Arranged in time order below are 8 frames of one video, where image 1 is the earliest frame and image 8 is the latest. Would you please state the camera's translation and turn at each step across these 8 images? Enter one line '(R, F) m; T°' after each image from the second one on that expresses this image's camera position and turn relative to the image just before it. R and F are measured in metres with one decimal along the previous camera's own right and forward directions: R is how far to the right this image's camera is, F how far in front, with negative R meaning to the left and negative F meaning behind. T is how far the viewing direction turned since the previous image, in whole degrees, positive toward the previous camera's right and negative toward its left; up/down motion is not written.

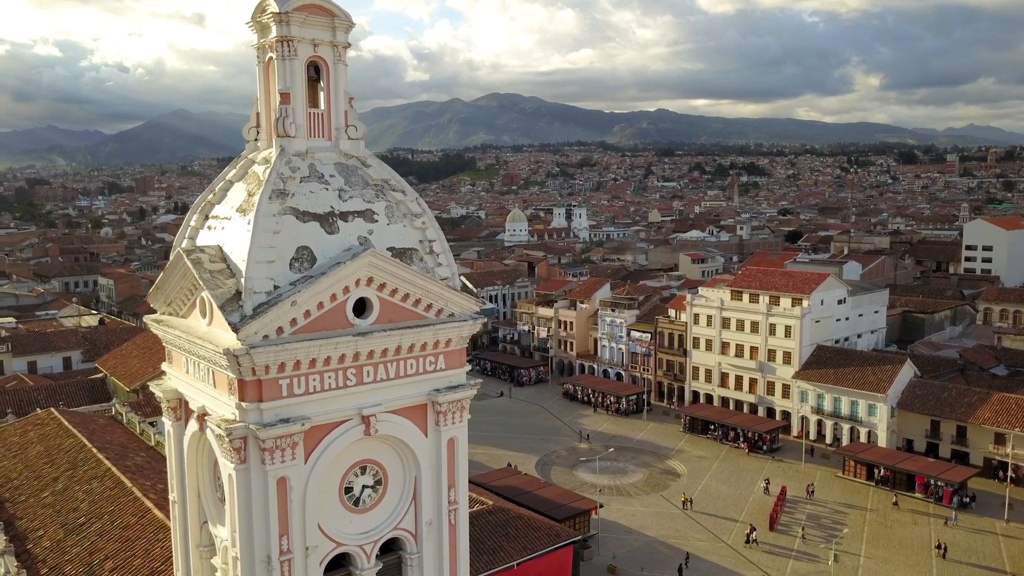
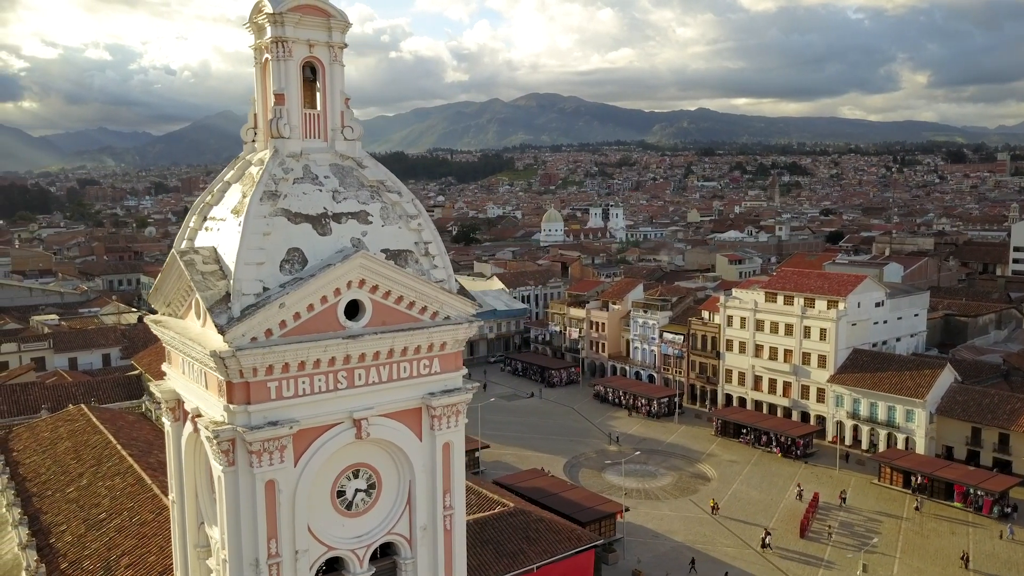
(+0.6, +0.2) m; -3°
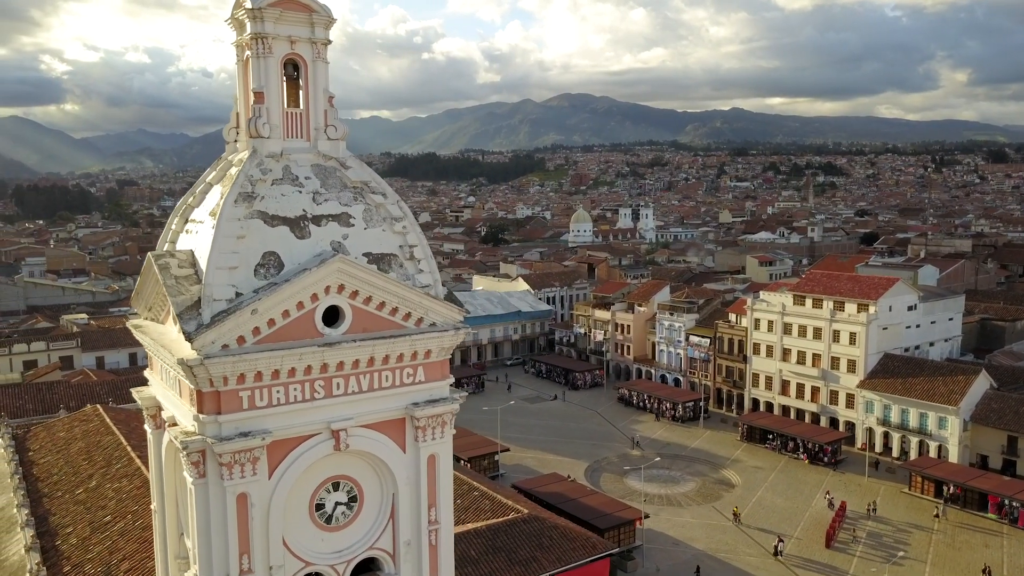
(+0.6, +0.5) m; -2°
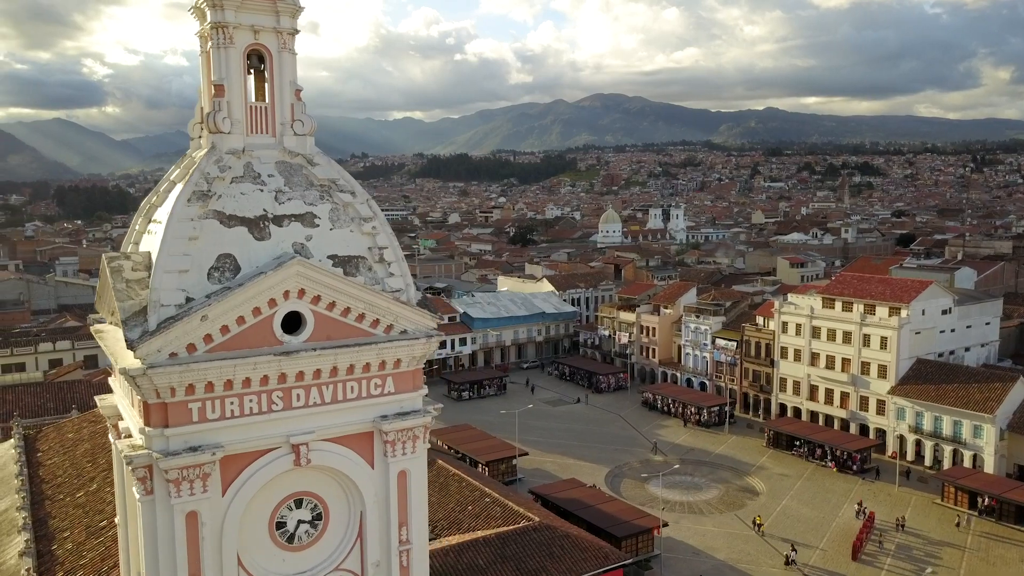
(+0.7, +0.7) m; -2°
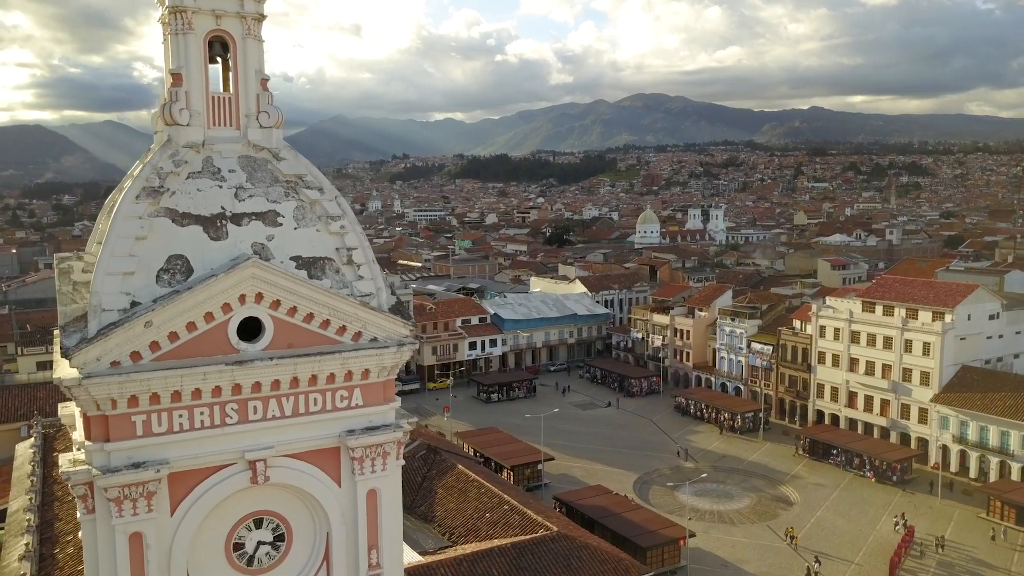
(+0.7, +0.8) m; -3°
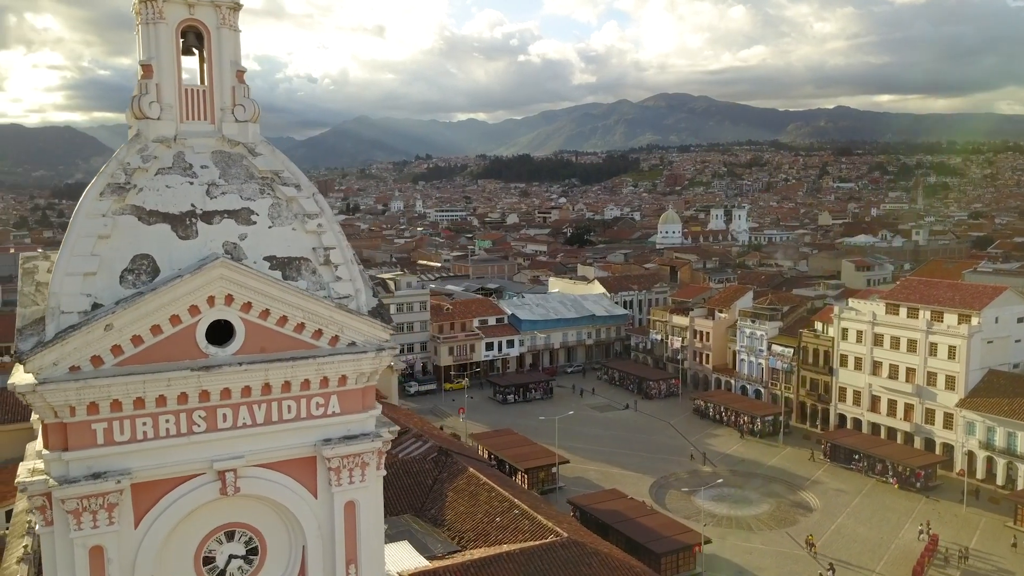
(+0.4, +0.5) m; -2°
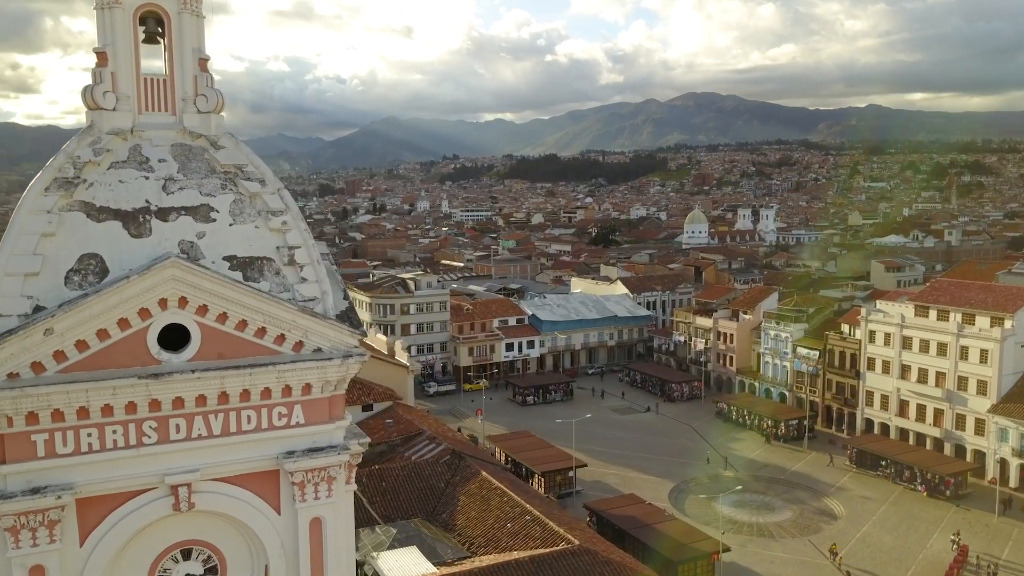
(+0.5, +0.7) m; -2°
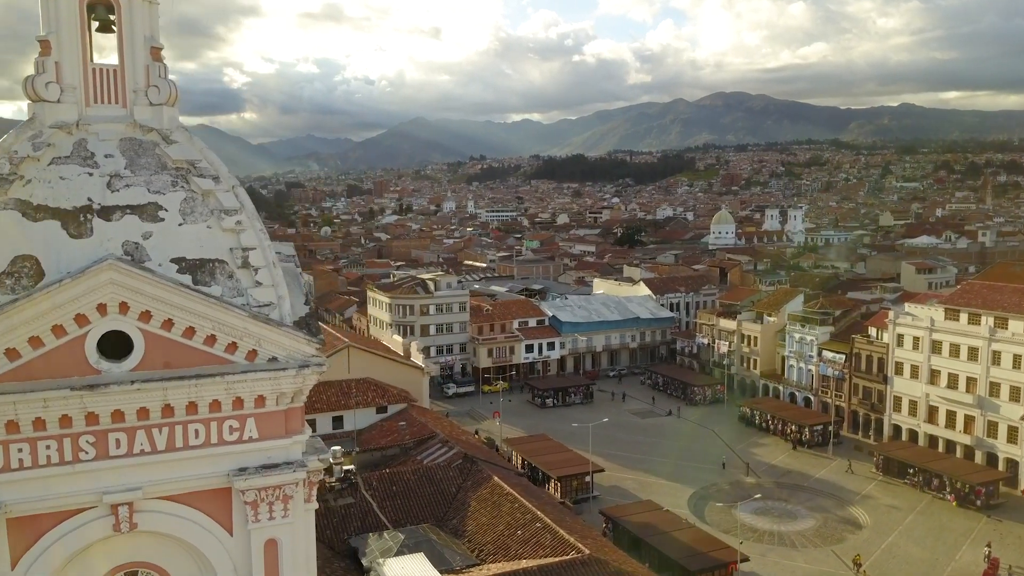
(+0.5, +0.7) m; -2°
